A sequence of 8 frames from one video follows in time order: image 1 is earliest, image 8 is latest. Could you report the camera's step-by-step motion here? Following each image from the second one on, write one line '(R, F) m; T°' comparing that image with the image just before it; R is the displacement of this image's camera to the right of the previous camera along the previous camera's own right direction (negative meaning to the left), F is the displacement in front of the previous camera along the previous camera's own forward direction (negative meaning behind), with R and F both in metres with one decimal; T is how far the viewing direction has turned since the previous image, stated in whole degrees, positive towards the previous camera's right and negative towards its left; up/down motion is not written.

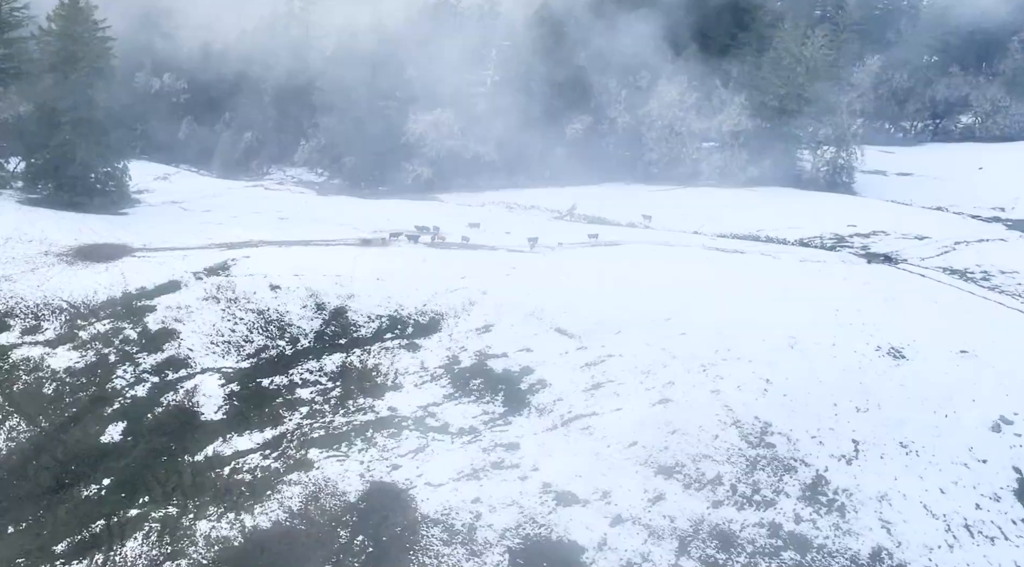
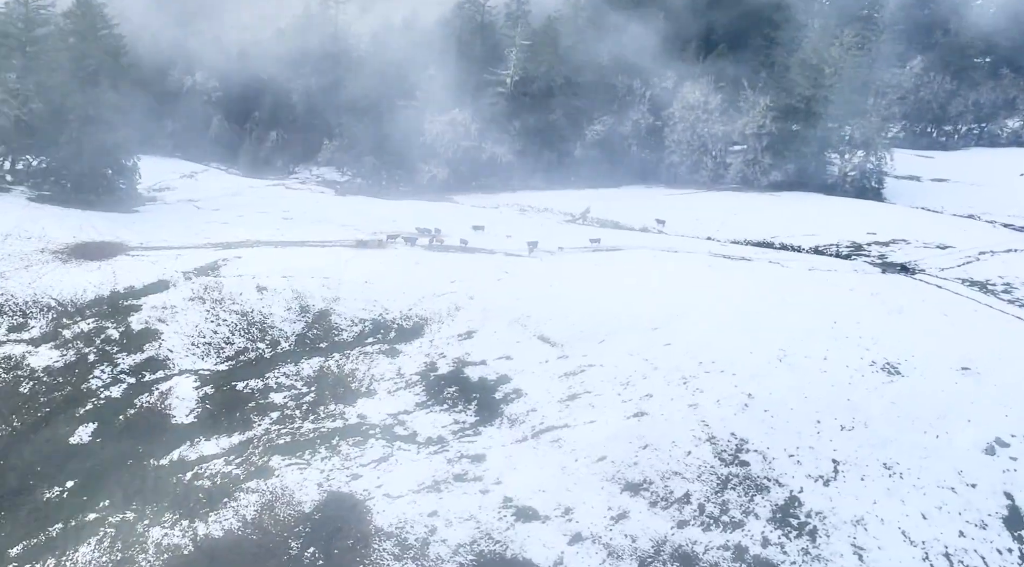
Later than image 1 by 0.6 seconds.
(+2.2, +1.0) m; -3°
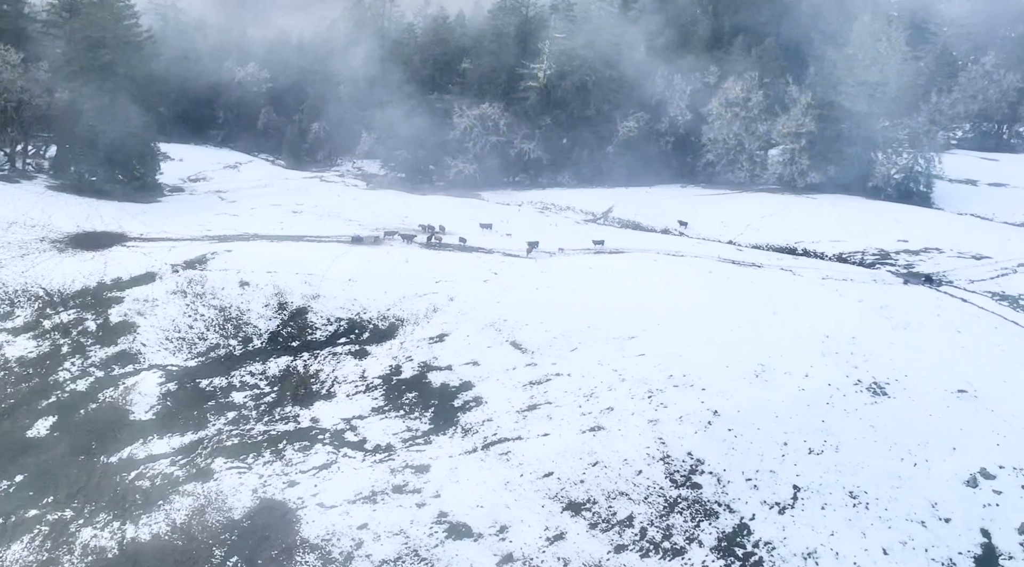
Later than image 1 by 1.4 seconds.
(+3.3, +1.5) m; -4°
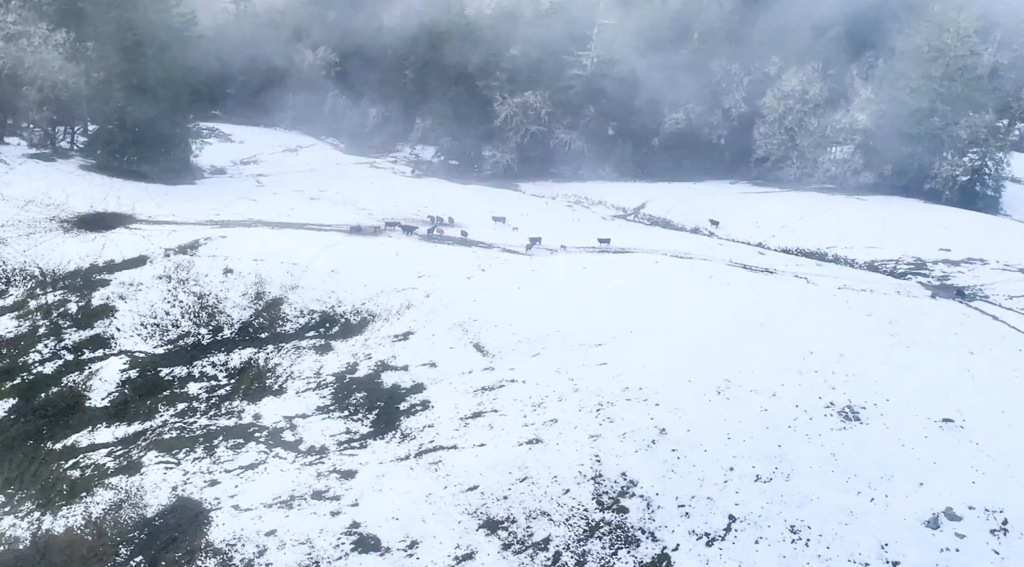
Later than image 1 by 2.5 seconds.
(+4.1, +1.7) m; -5°
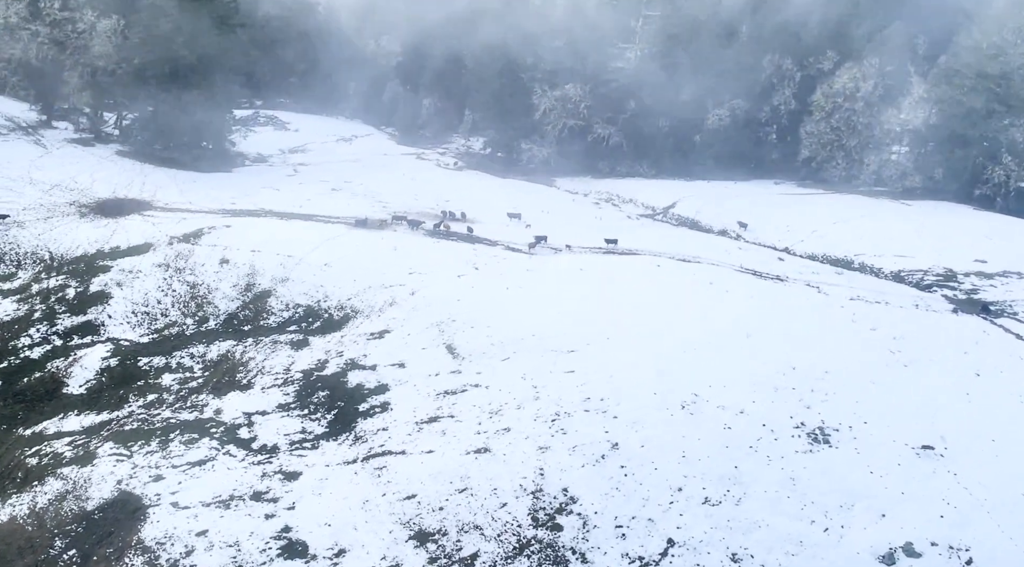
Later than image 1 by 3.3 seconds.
(+3.3, +1.1) m; -5°
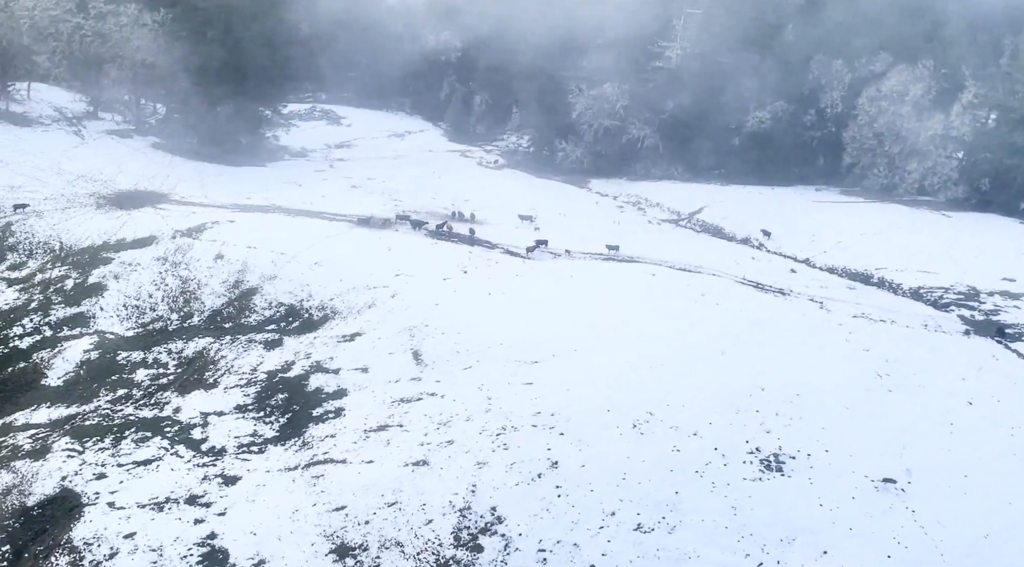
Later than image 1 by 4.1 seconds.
(+3.4, +1.0) m; -5°
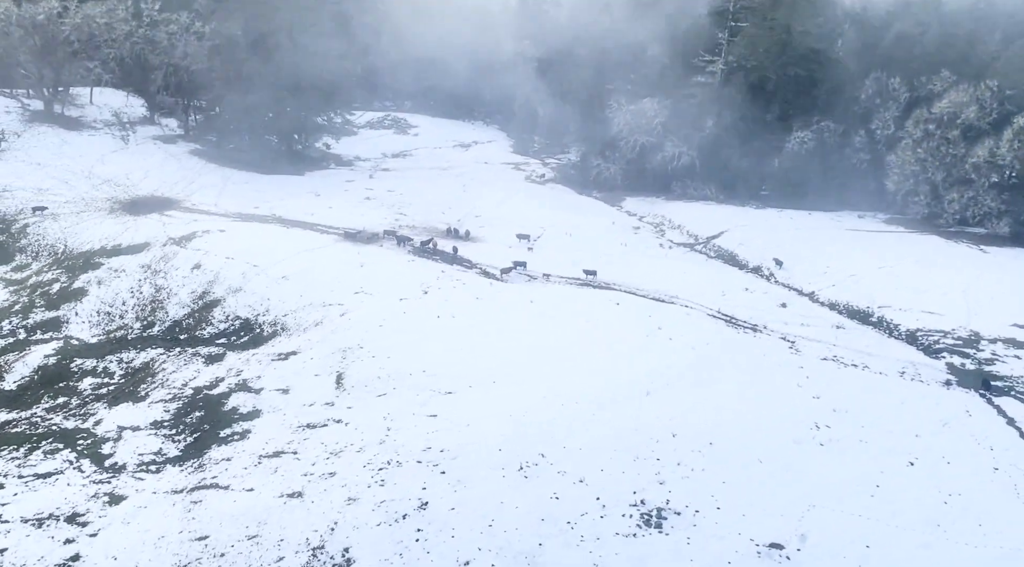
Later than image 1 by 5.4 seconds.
(+5.5, +1.3) m; -7°
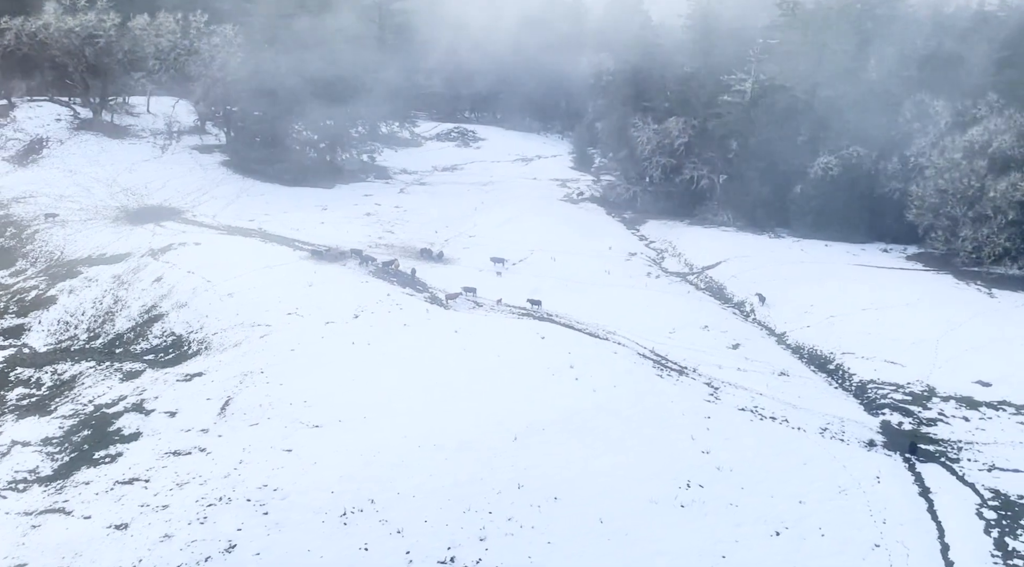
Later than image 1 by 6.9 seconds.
(+7.0, +1.3) m; -7°
